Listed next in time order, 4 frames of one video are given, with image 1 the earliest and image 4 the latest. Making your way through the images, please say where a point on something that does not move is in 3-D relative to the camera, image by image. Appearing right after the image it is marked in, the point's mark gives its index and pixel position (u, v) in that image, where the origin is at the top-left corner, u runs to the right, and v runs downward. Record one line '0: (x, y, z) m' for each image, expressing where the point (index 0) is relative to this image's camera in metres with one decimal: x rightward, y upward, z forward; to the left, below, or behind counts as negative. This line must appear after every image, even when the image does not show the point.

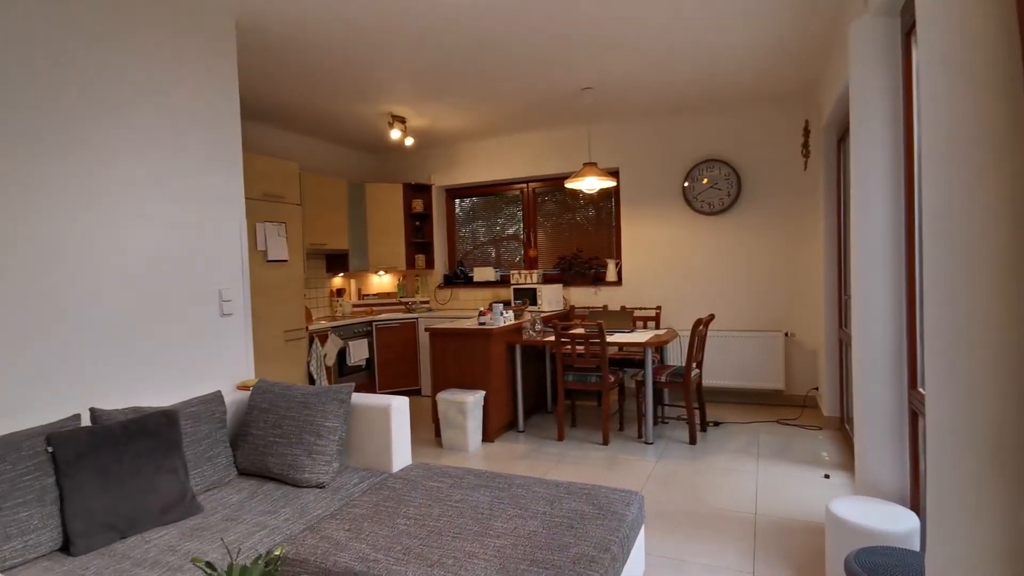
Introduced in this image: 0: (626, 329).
0: (+0.9, -0.3, +4.6) m
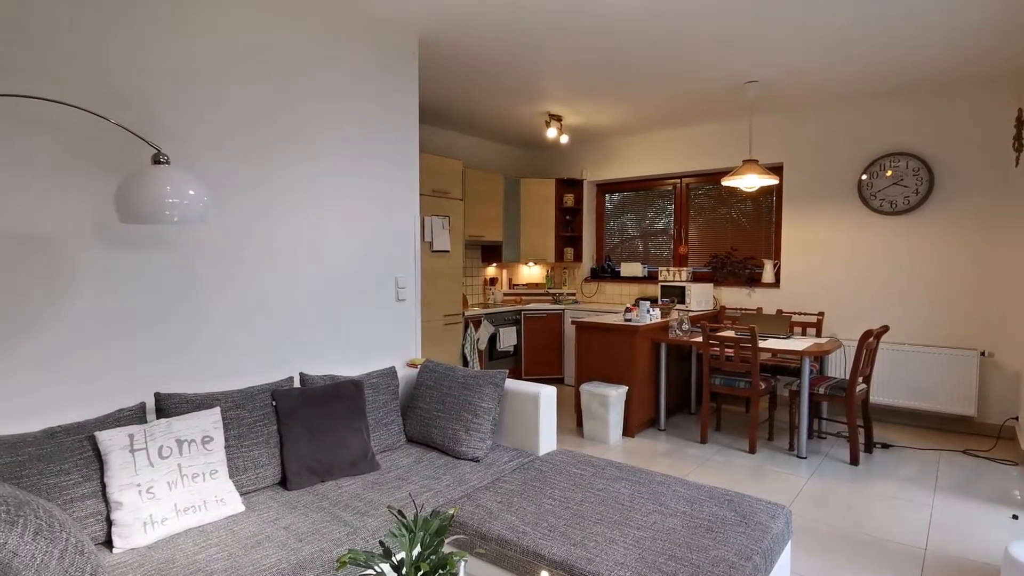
0: (+2.1, -0.4, +4.4) m
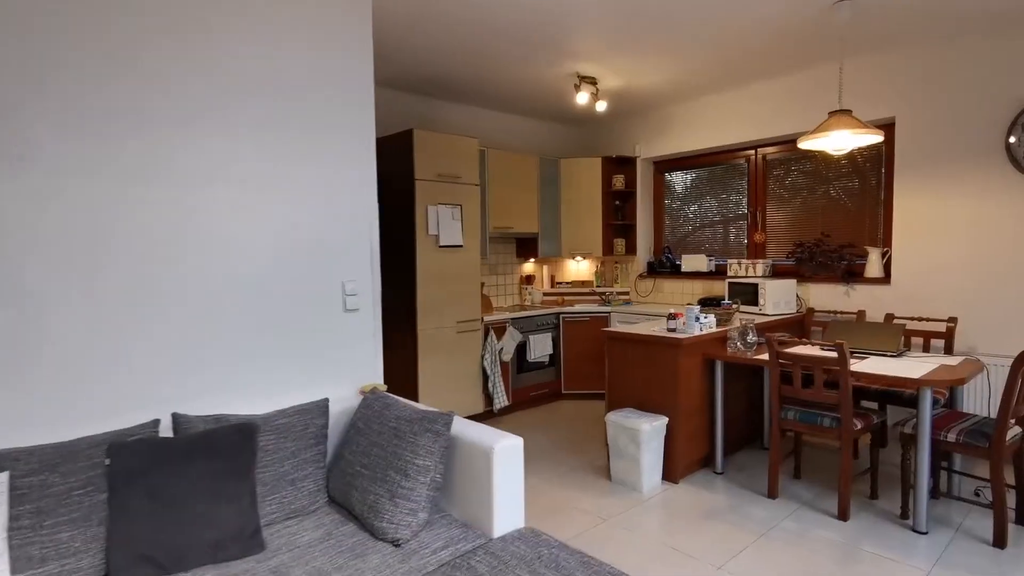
0: (+2.1, -0.4, +3.2) m
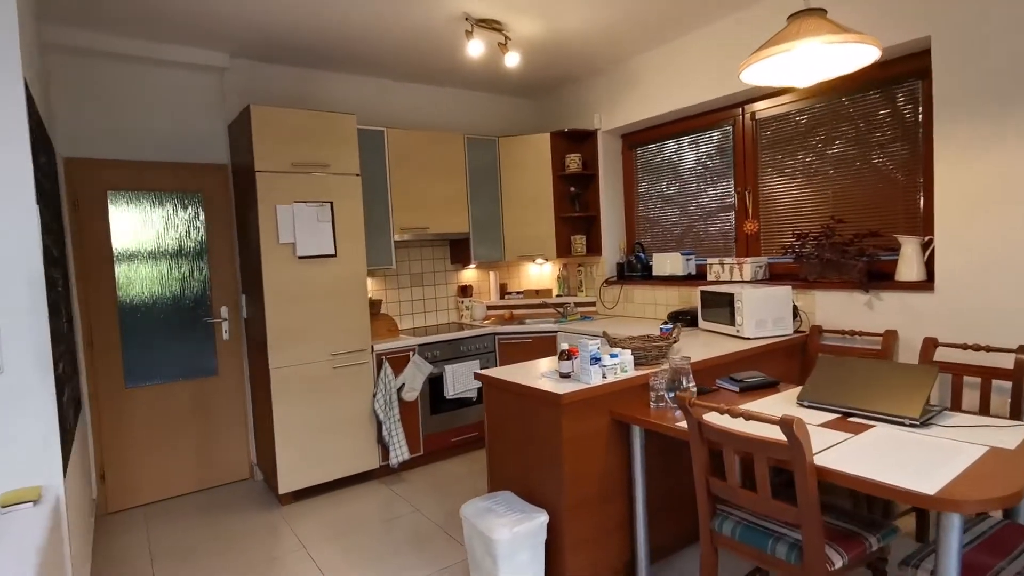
0: (+1.4, -0.4, +1.9) m
